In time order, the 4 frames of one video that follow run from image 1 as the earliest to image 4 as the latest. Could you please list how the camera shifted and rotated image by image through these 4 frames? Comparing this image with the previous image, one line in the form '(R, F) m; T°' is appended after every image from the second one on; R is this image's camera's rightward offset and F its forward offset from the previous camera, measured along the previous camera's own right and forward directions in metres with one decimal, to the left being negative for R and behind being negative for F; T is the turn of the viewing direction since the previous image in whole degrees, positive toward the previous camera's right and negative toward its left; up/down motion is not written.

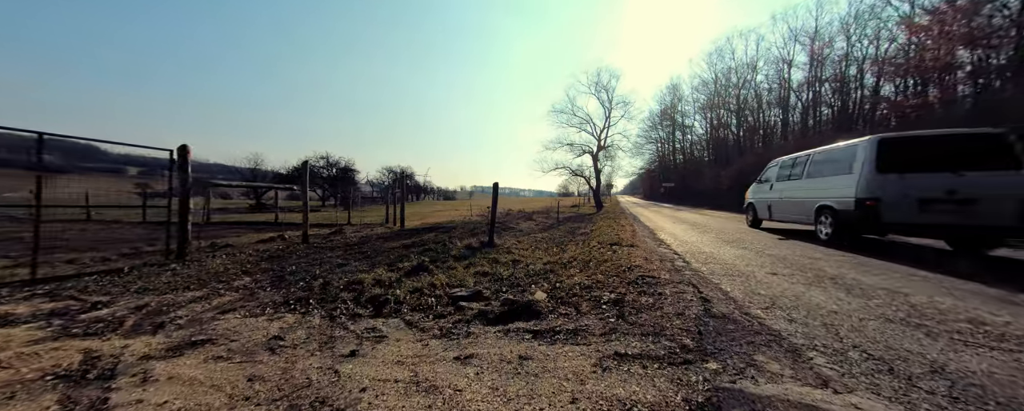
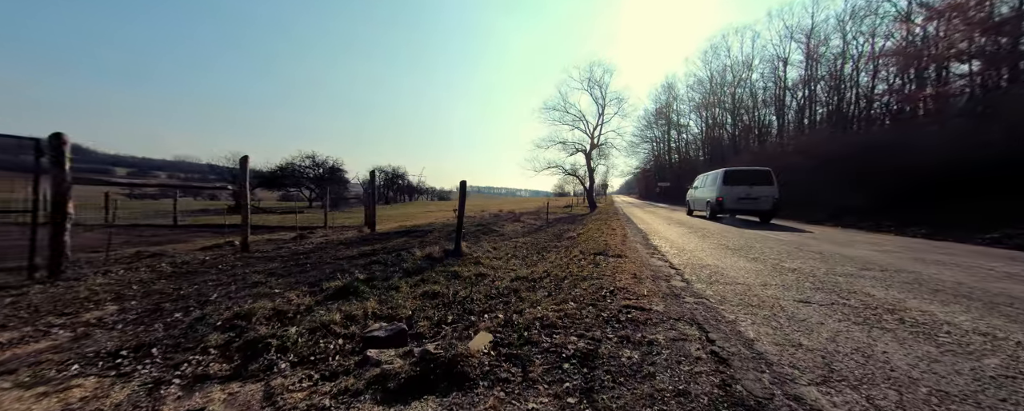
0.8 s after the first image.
(+0.7, +1.3) m; +1°
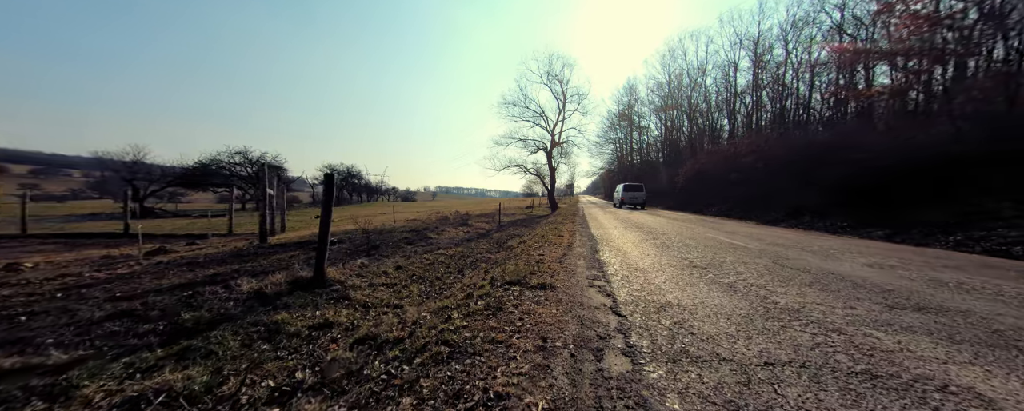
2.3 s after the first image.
(+1.4, +2.3) m; +6°
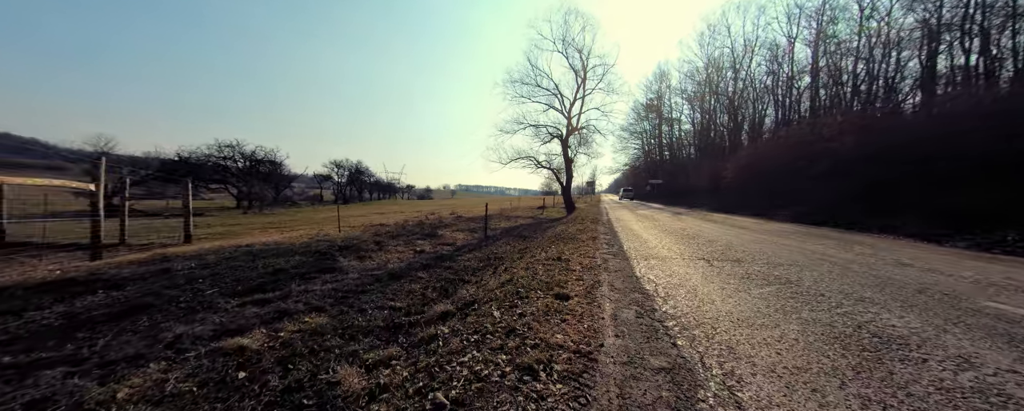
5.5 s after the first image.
(+1.3, +6.6) m; -4°
